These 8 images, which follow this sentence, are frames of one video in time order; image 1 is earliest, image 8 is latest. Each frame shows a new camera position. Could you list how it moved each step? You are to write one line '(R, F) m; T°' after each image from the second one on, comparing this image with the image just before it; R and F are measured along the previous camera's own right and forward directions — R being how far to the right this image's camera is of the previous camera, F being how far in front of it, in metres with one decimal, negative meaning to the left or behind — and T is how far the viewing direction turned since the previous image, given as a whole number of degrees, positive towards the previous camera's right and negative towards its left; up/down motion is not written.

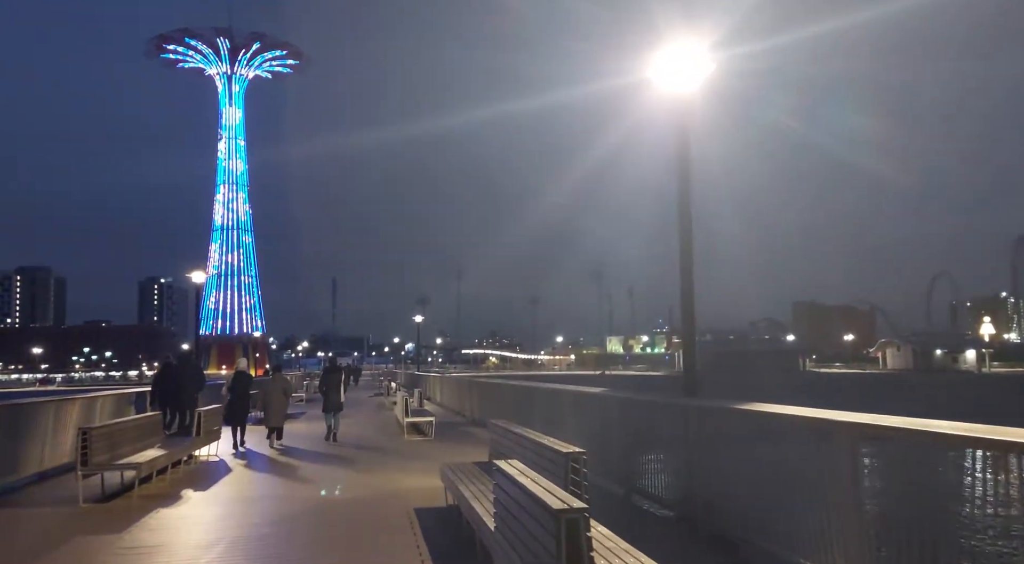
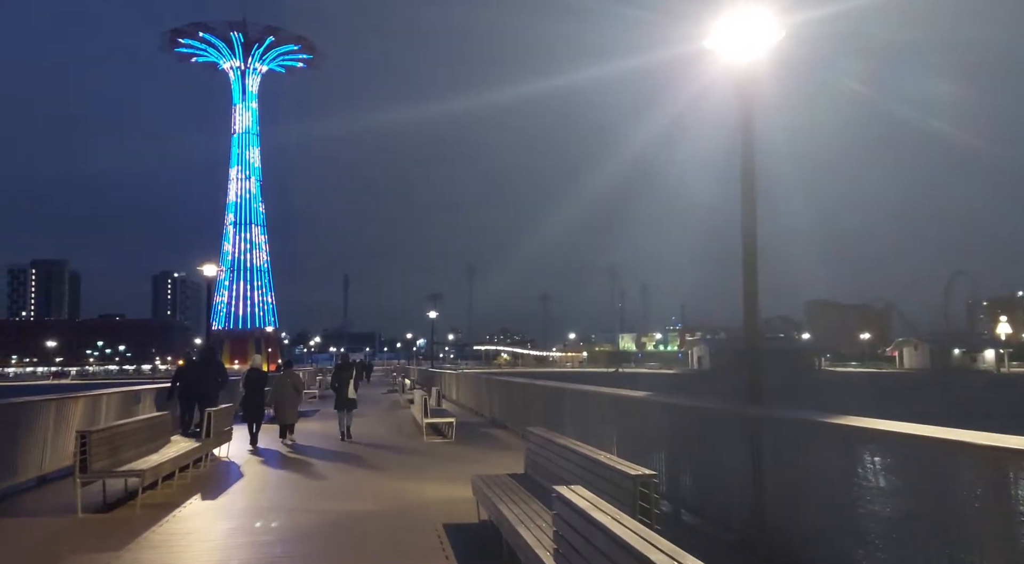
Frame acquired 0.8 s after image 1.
(-0.3, +0.8) m; -1°
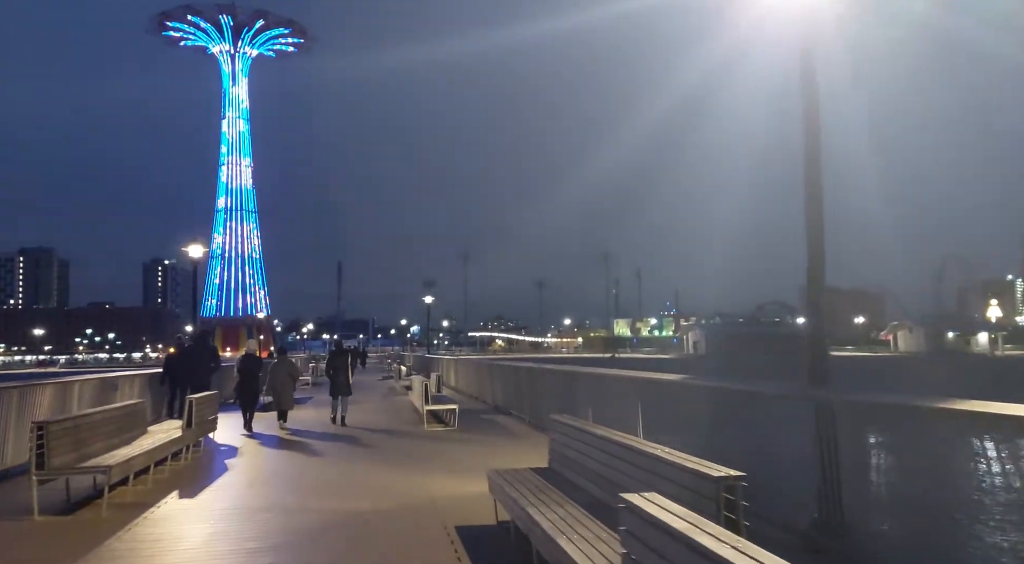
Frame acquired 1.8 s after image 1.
(-0.2, +1.0) m; 0°
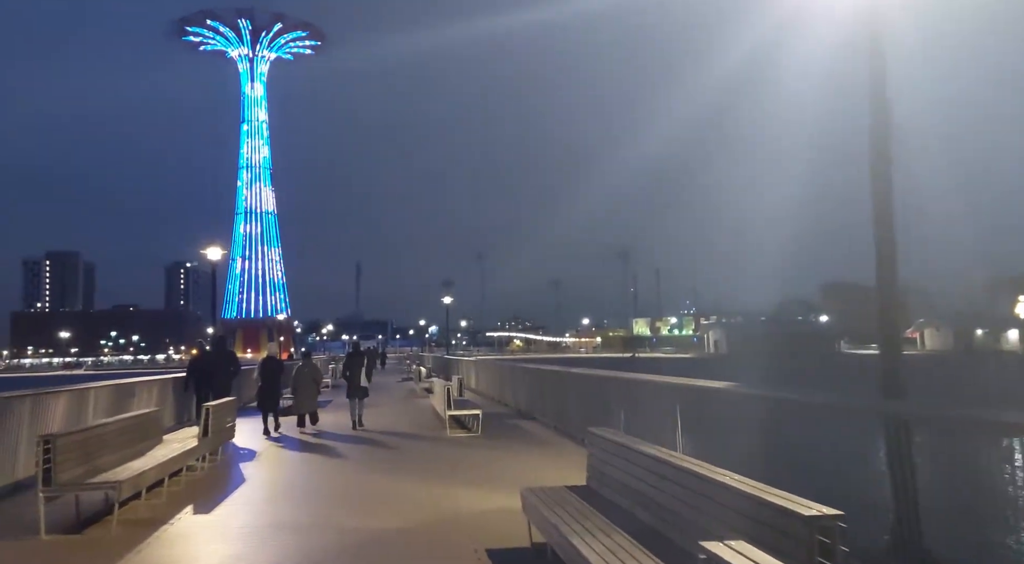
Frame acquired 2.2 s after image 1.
(-0.1, +0.5) m; -1°
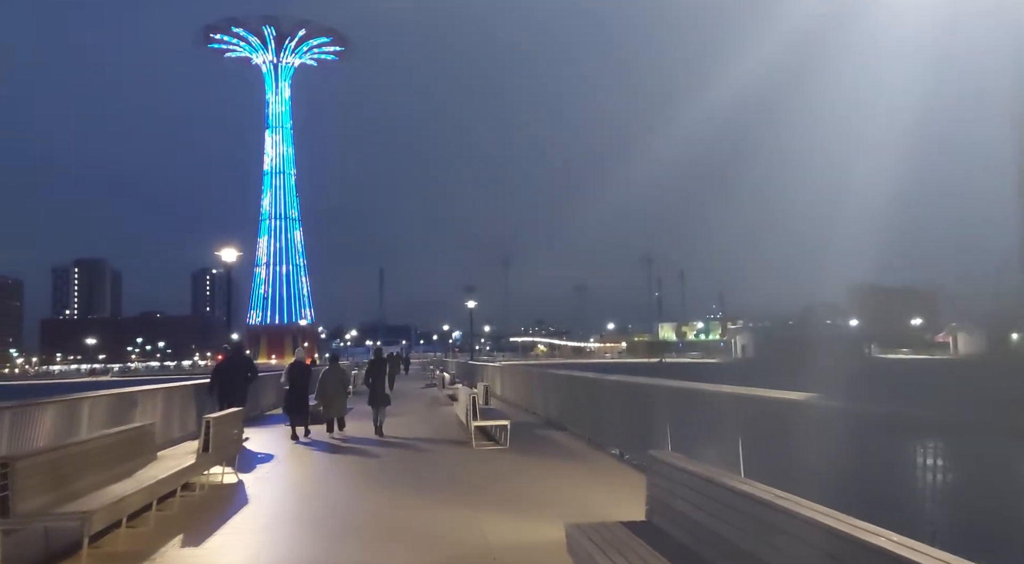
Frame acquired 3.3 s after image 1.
(-0.1, +1.1) m; -2°
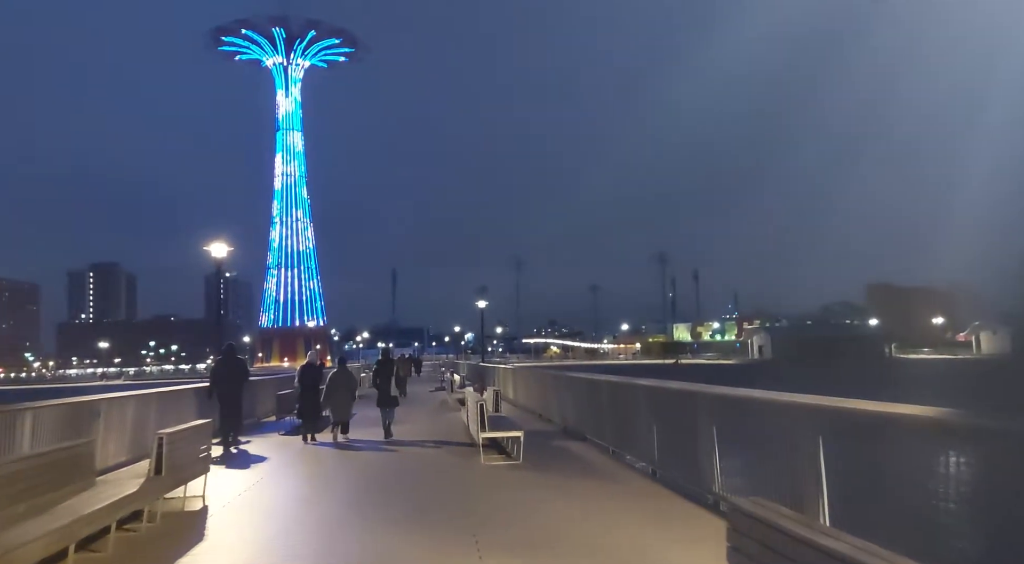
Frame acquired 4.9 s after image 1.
(0.0, +1.6) m; -1°
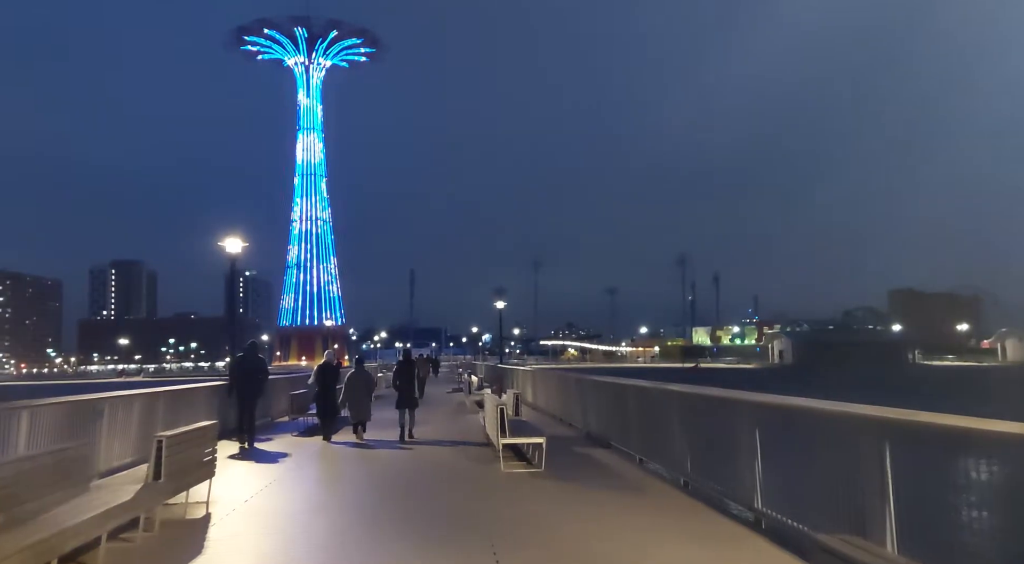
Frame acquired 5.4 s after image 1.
(-0.1, +0.6) m; -1°
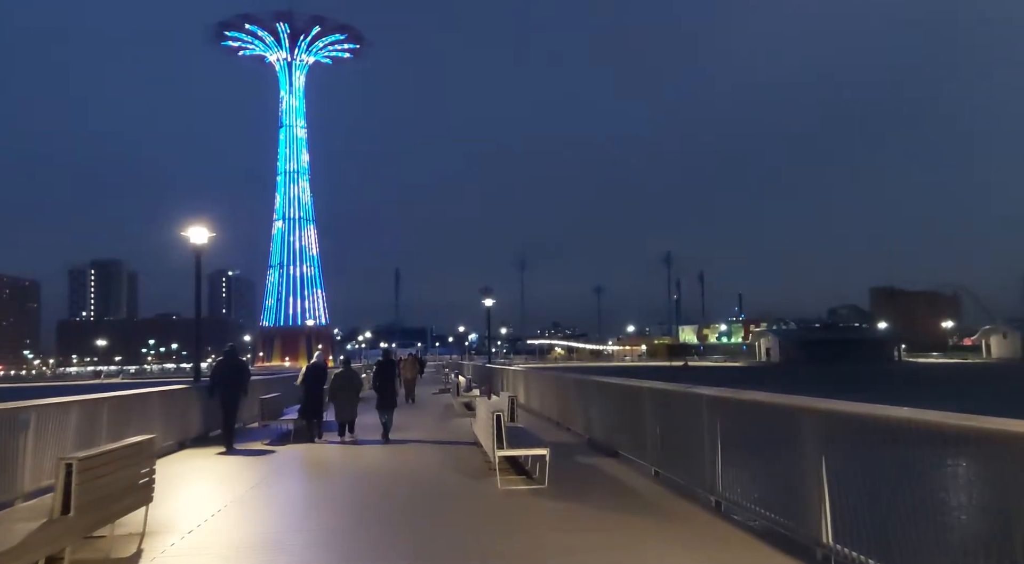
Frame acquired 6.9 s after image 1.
(-0.2, +1.5) m; +1°
